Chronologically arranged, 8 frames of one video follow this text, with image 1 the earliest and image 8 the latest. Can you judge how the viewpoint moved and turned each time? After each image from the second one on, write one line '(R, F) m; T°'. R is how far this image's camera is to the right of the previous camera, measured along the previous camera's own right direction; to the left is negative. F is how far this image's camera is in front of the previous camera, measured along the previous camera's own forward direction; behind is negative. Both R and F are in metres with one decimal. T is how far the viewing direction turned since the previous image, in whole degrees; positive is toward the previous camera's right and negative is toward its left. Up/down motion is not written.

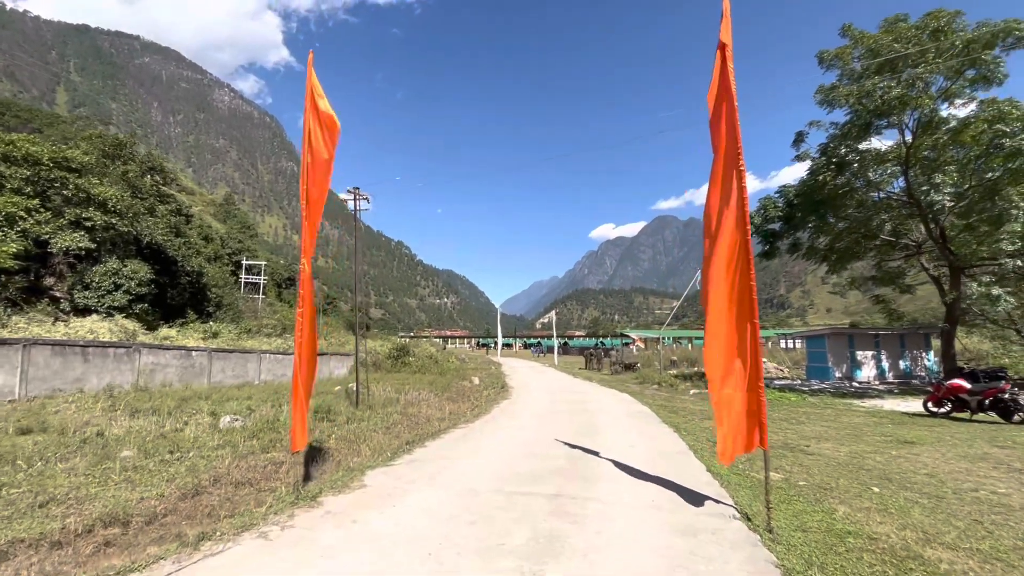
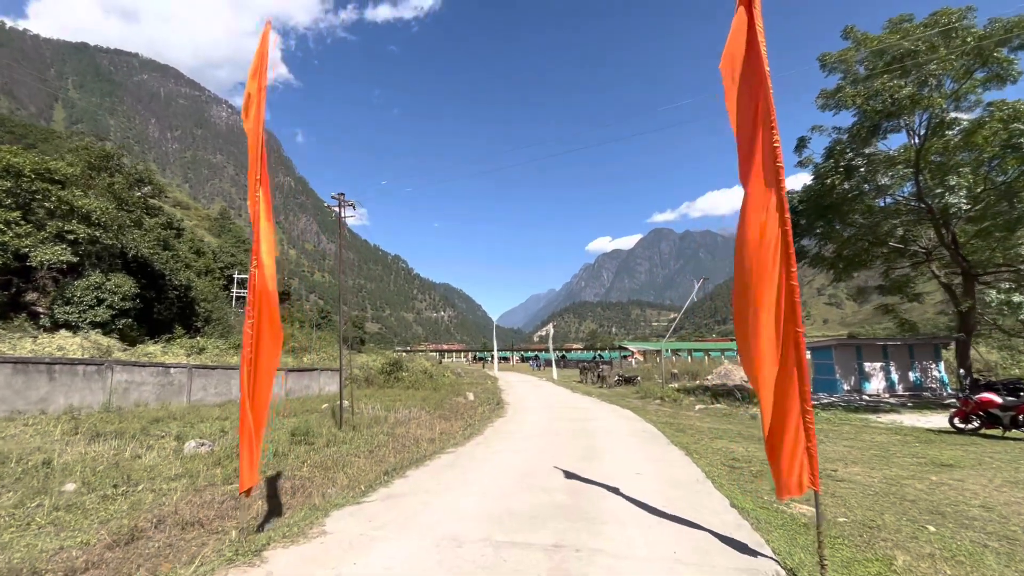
(+0.1, +0.8) m; 0°
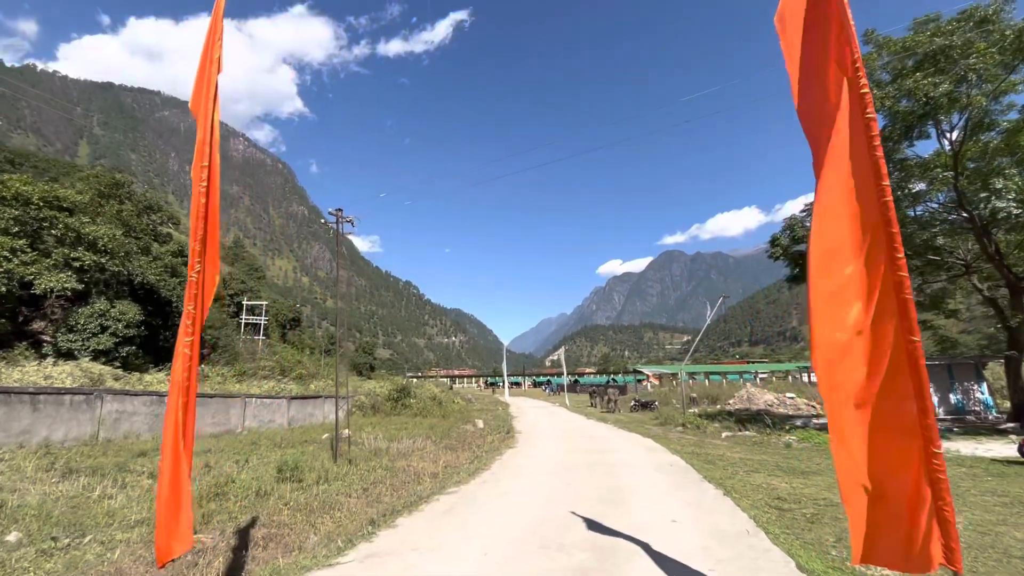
(+0.1, +0.9) m; -1°
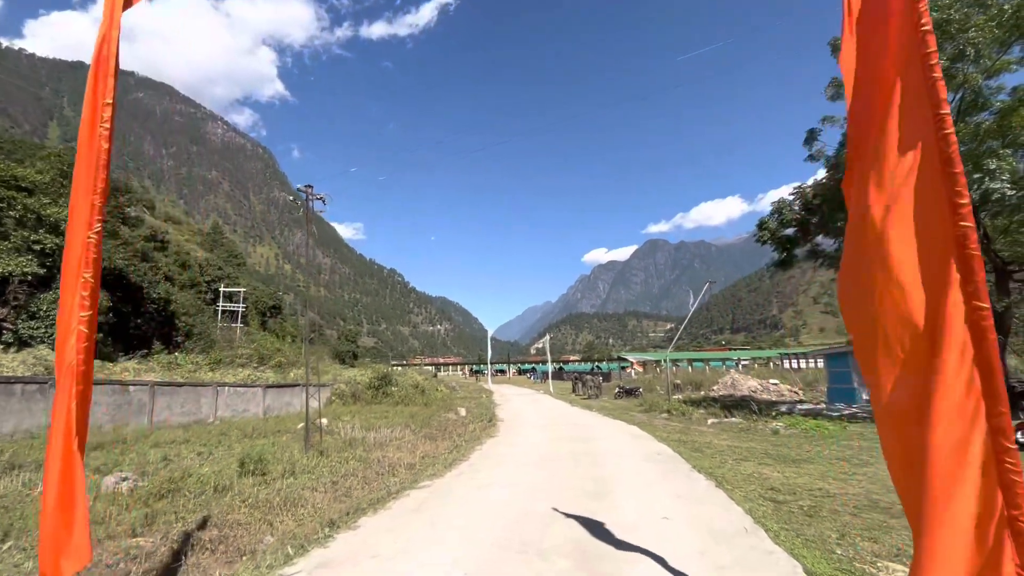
(+0.1, +0.6) m; +2°
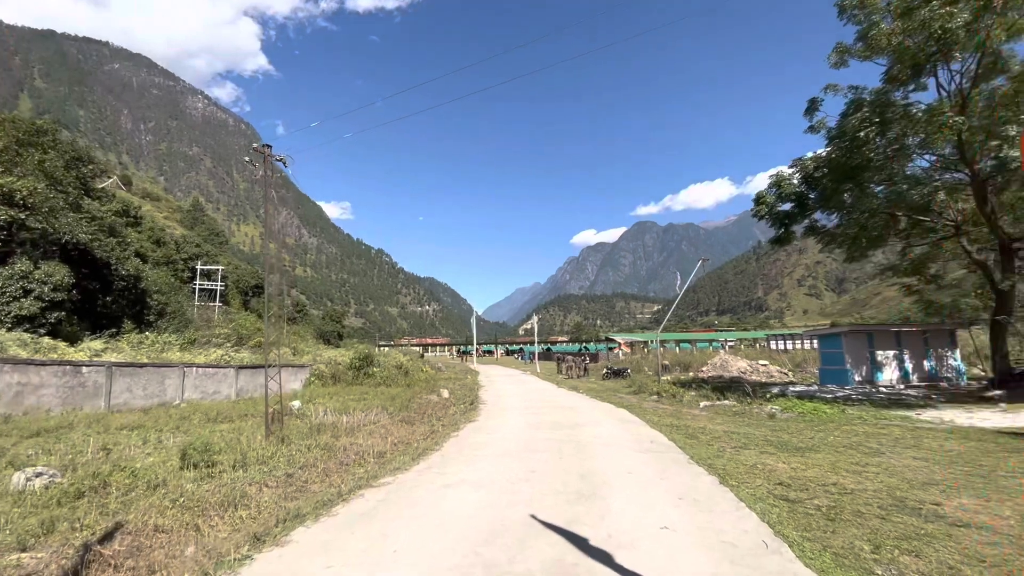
(+0.2, +1.0) m; +1°
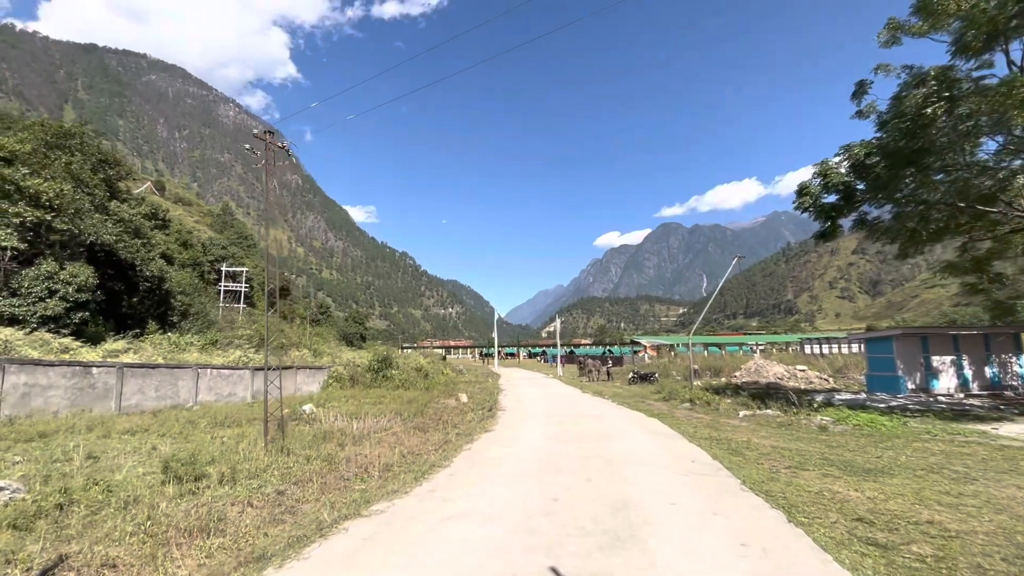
(+0.1, +1.0) m; -3°
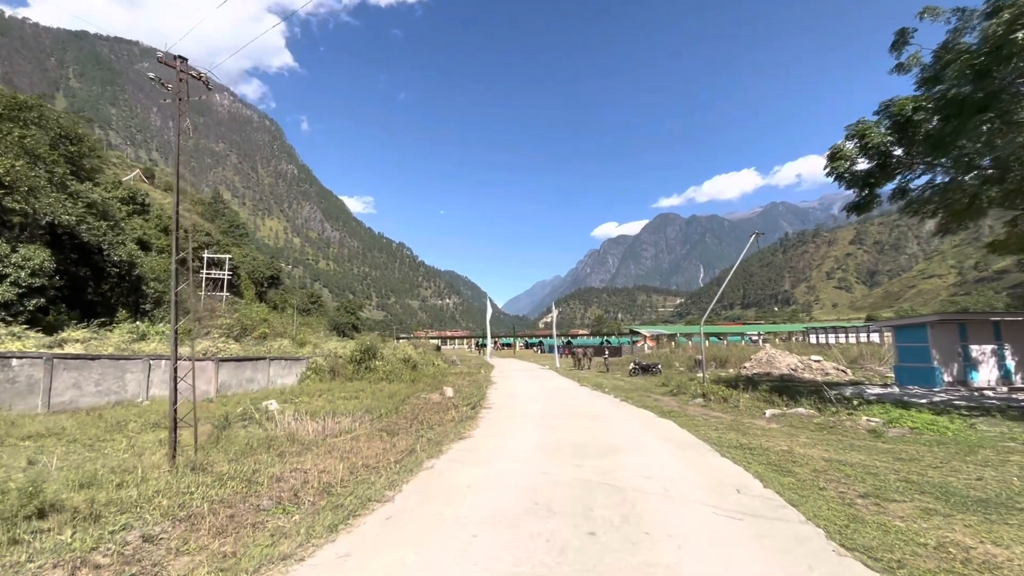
(+0.3, +2.0) m; 0°
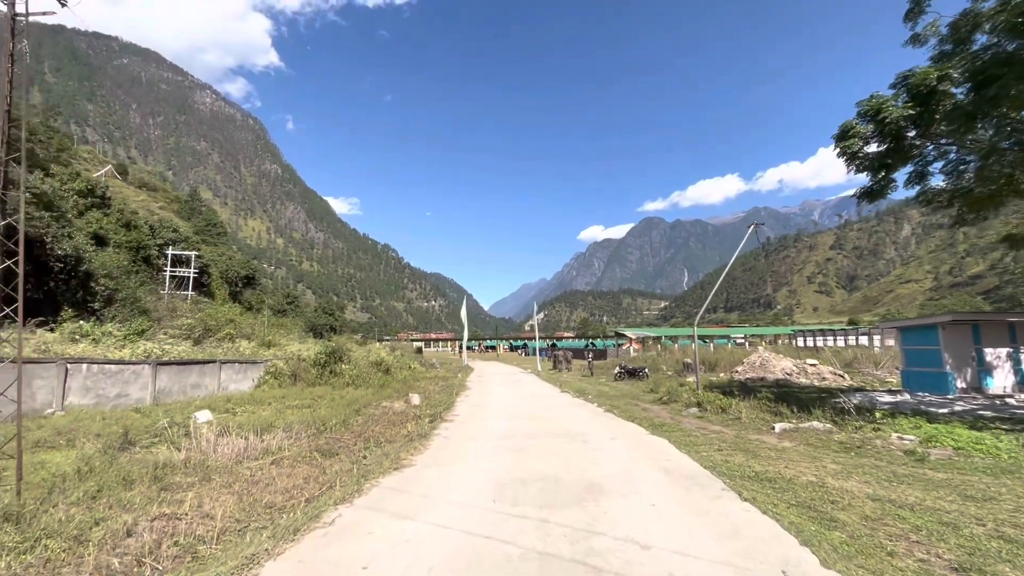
(+0.4, +1.8) m; +2°
